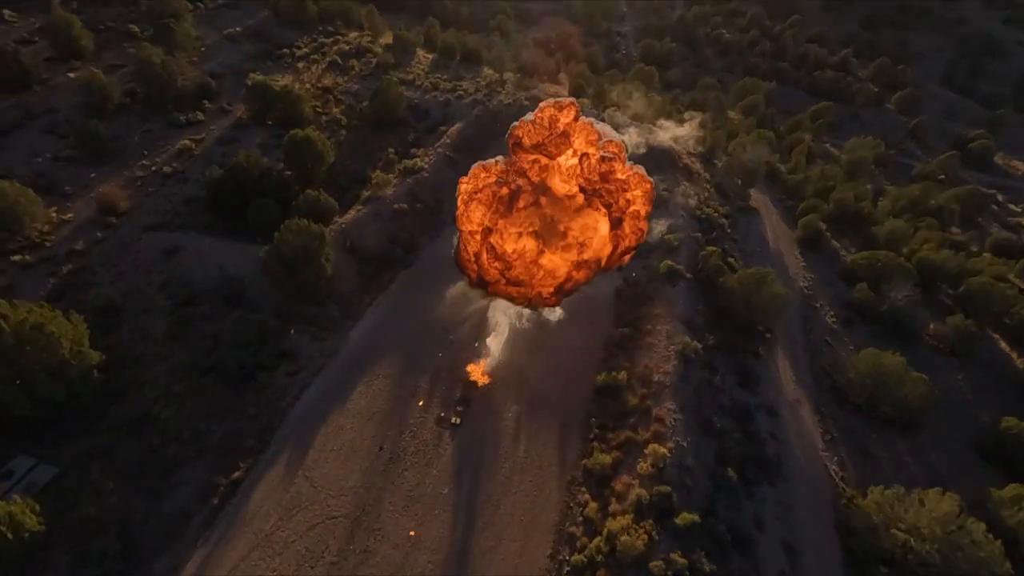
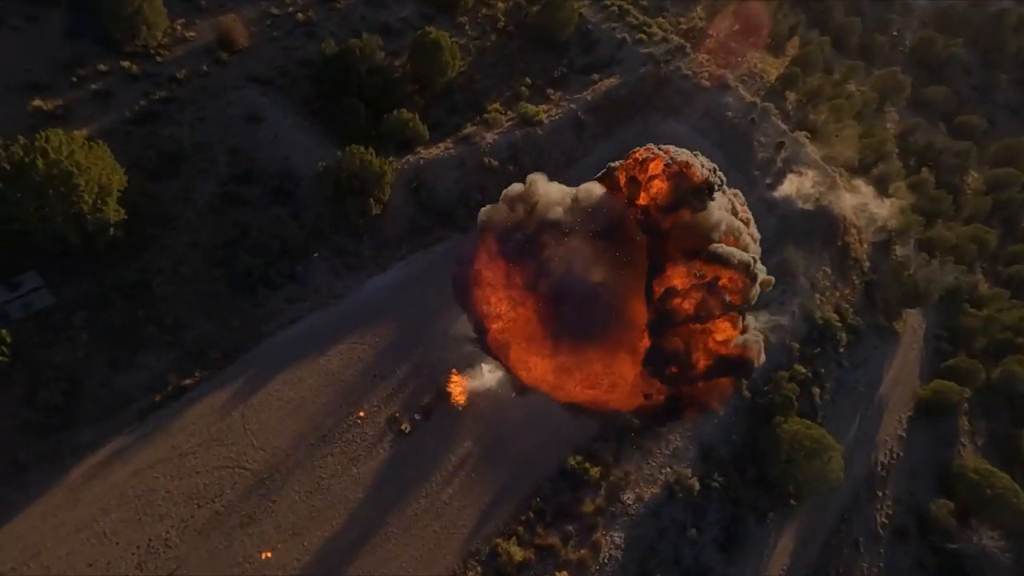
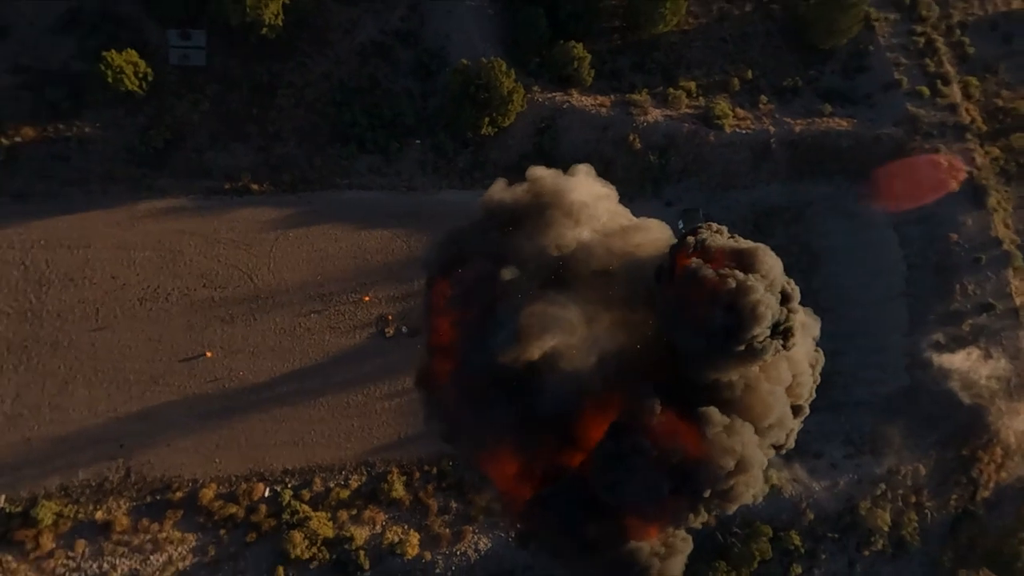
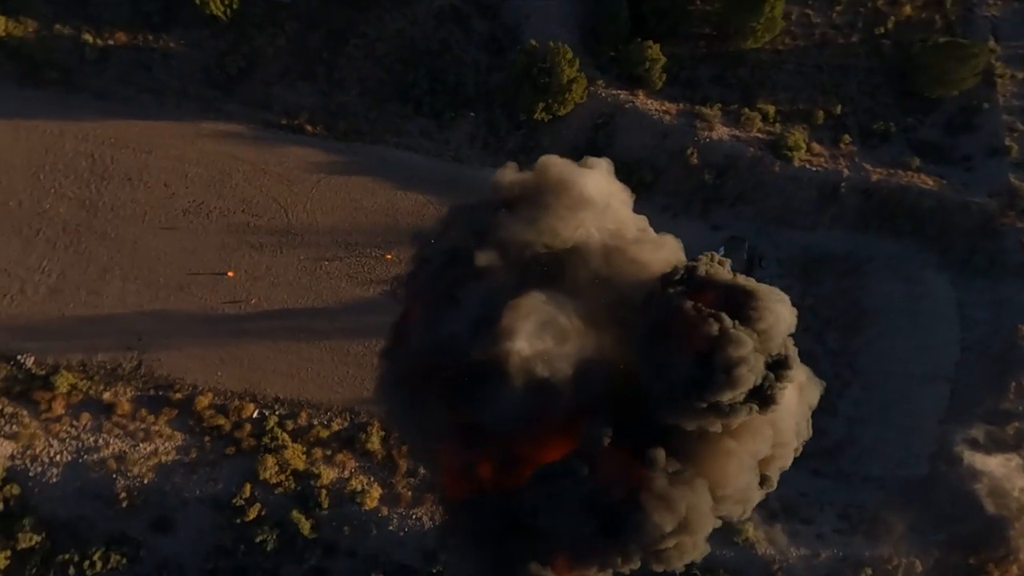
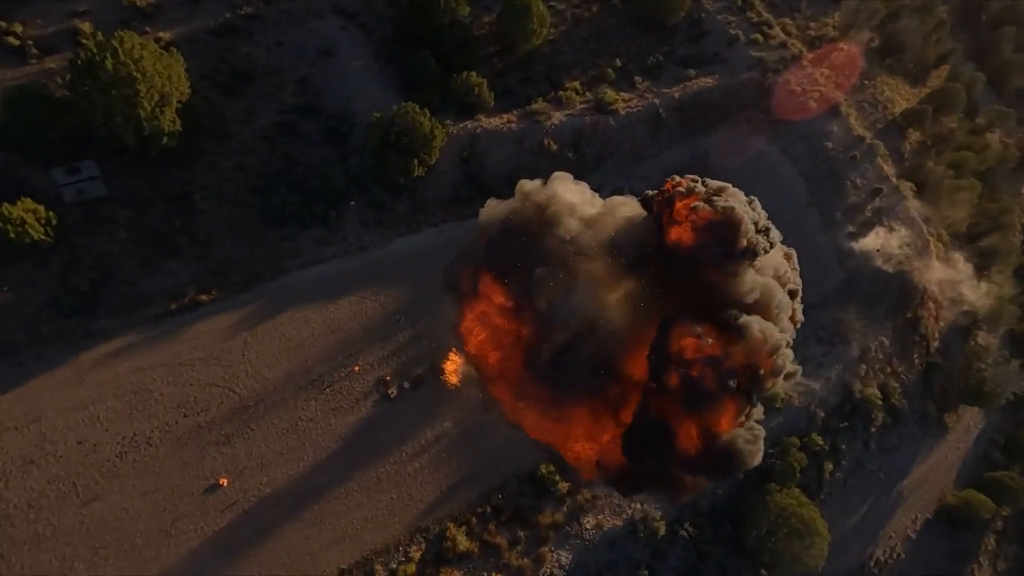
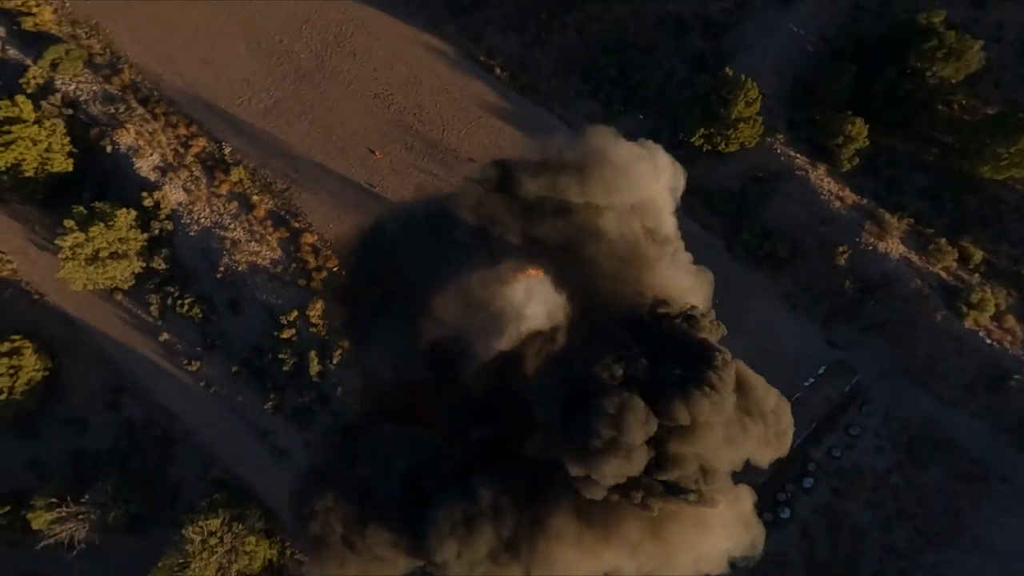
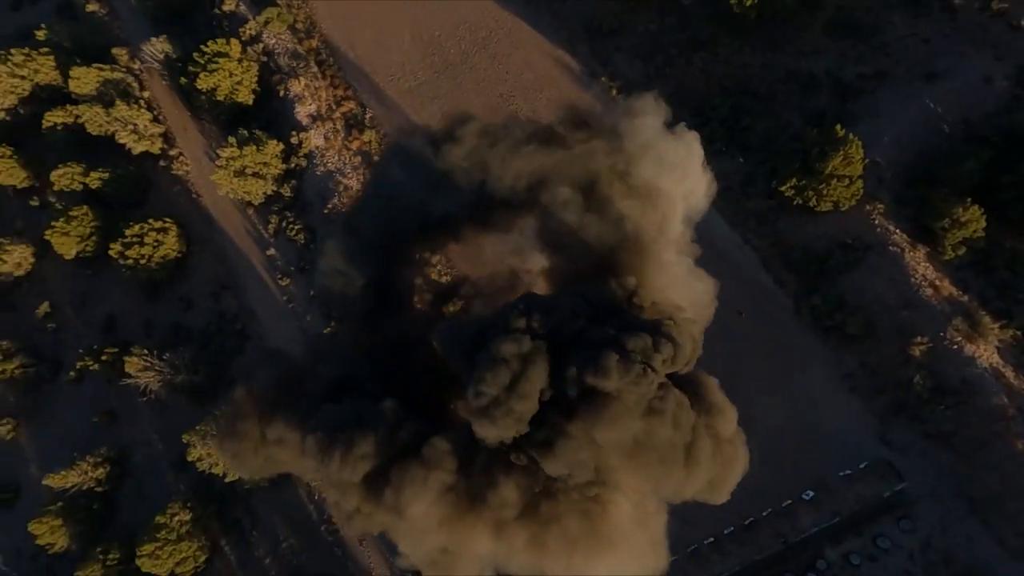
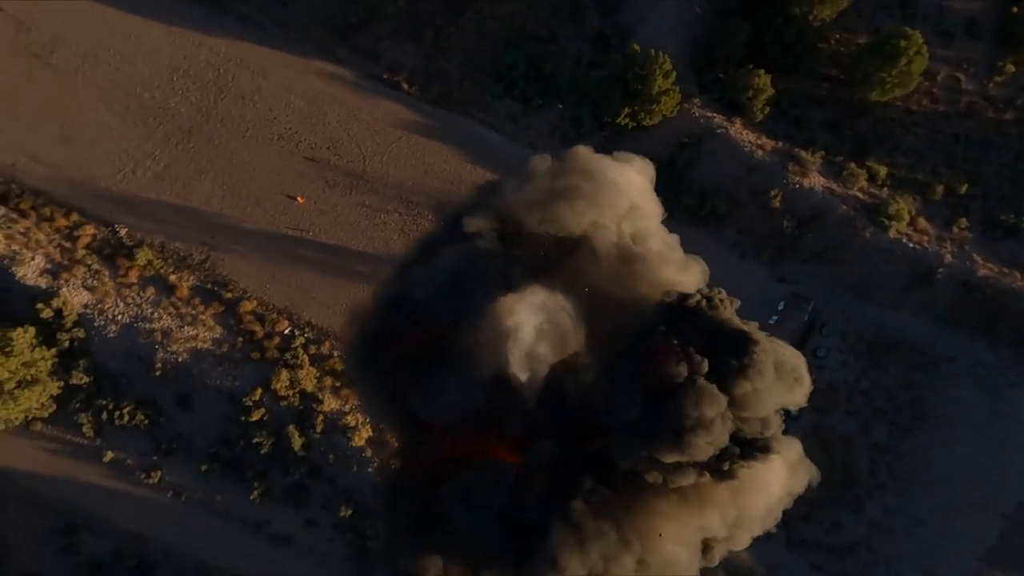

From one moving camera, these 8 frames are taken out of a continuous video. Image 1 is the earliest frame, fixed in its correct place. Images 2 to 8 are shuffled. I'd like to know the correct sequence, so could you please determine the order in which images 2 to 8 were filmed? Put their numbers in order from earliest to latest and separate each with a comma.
2, 5, 3, 4, 8, 6, 7
